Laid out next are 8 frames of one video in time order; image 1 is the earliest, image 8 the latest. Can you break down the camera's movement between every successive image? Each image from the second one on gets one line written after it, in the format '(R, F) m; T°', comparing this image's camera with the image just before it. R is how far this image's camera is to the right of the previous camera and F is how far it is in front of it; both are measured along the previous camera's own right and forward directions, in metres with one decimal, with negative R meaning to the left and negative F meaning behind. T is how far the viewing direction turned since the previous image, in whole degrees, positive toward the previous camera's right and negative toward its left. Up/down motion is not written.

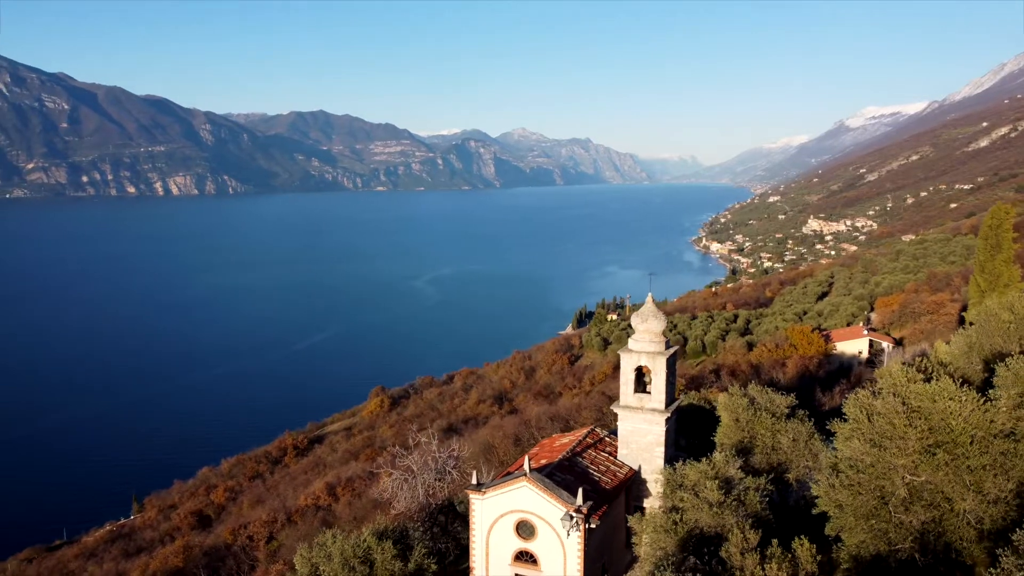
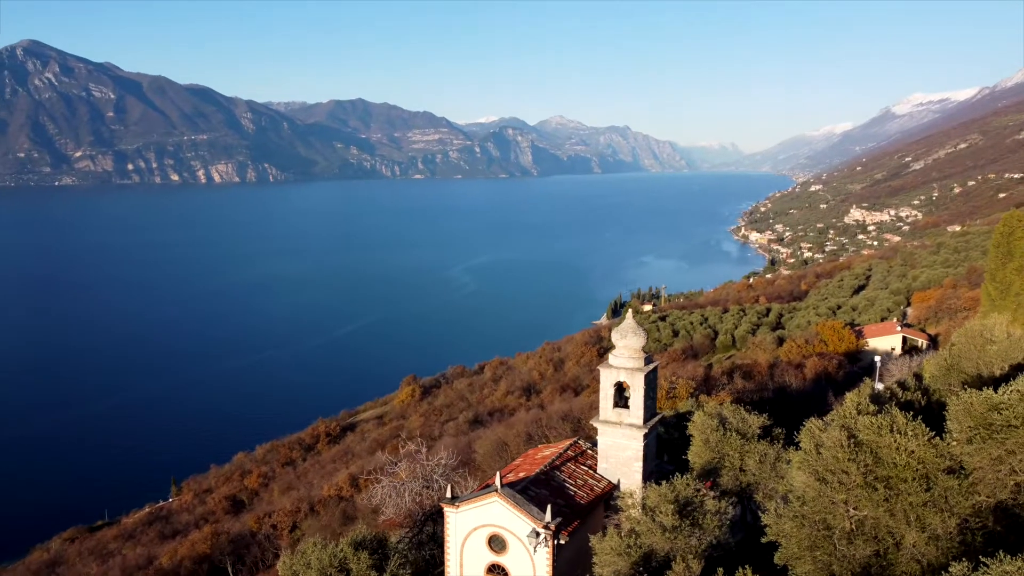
(+0.6, -0.1) m; -2°
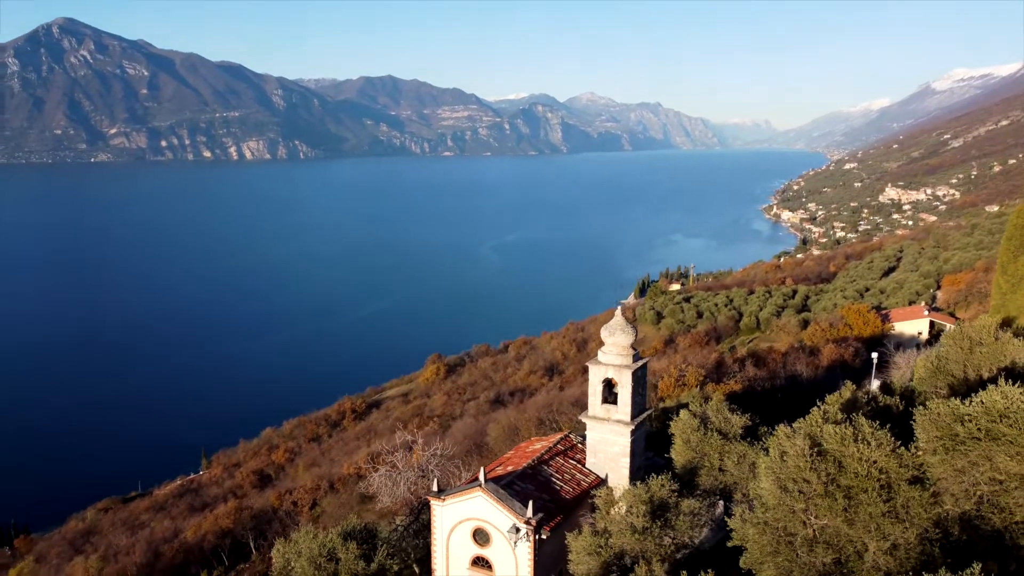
(+0.4, -0.1) m; -2°
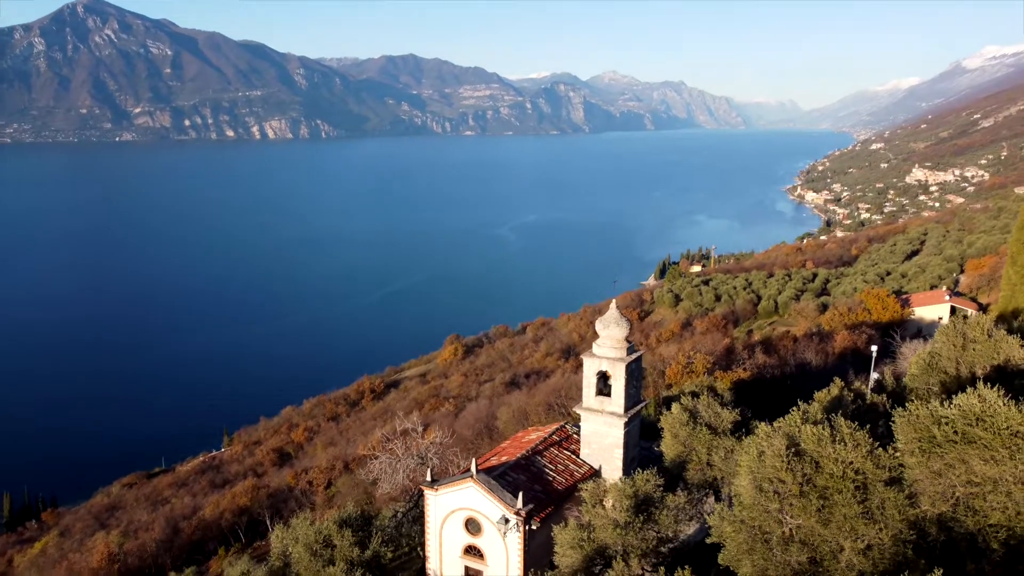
(+0.3, 0.0) m; -1°
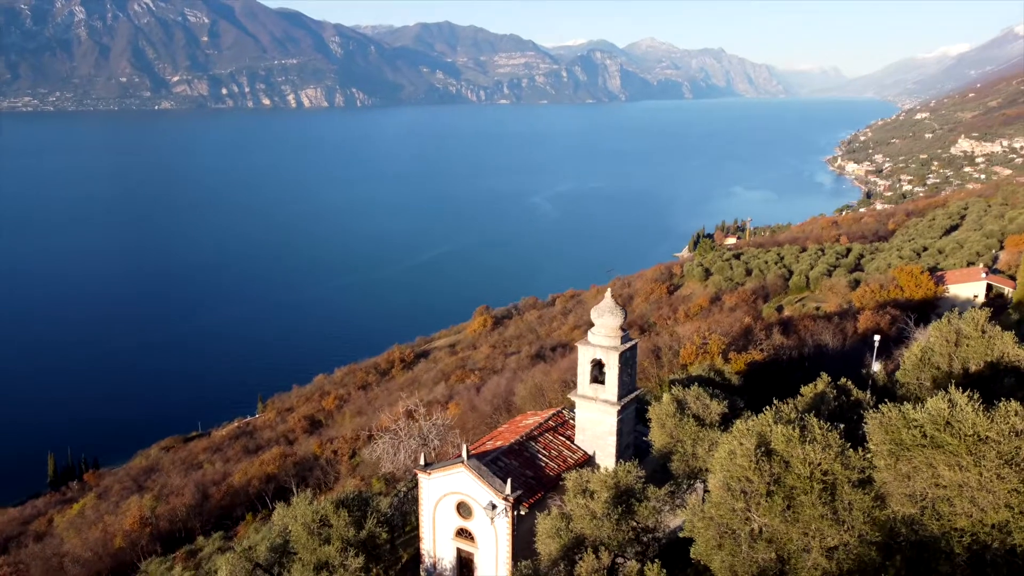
(+0.4, -0.1) m; -2°
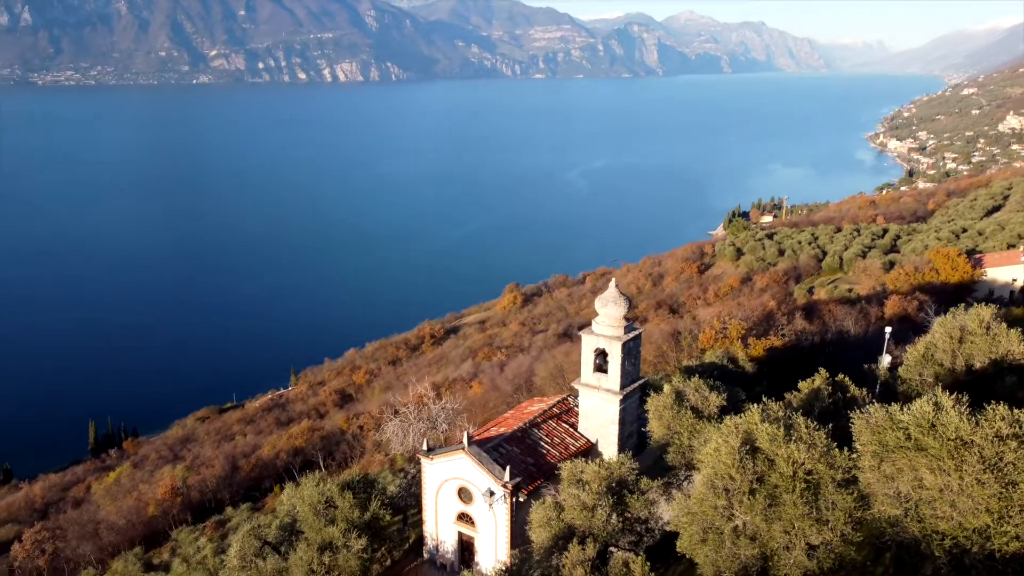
(+0.3, -0.1) m; -2°
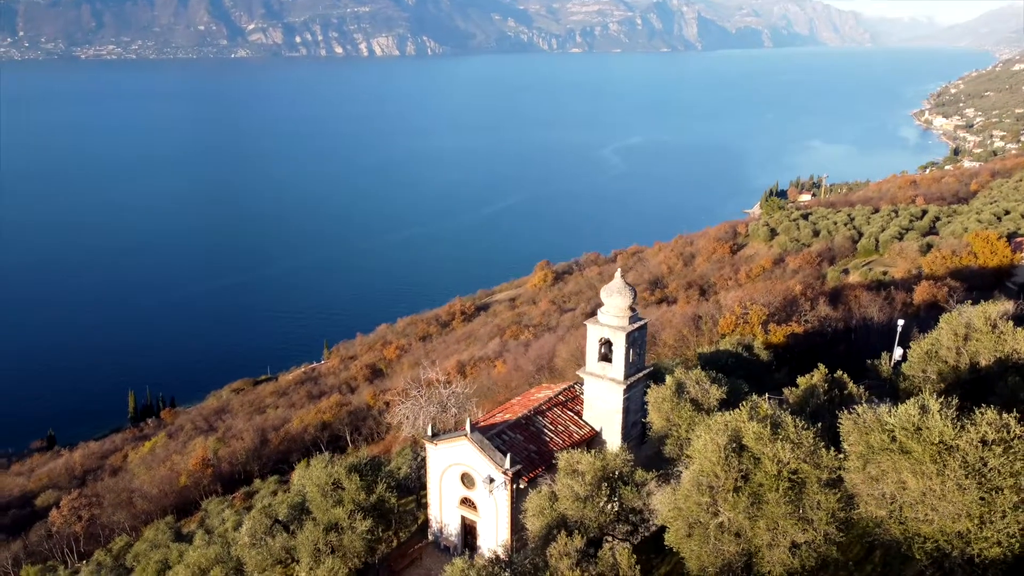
(+0.3, -0.1) m; -2°
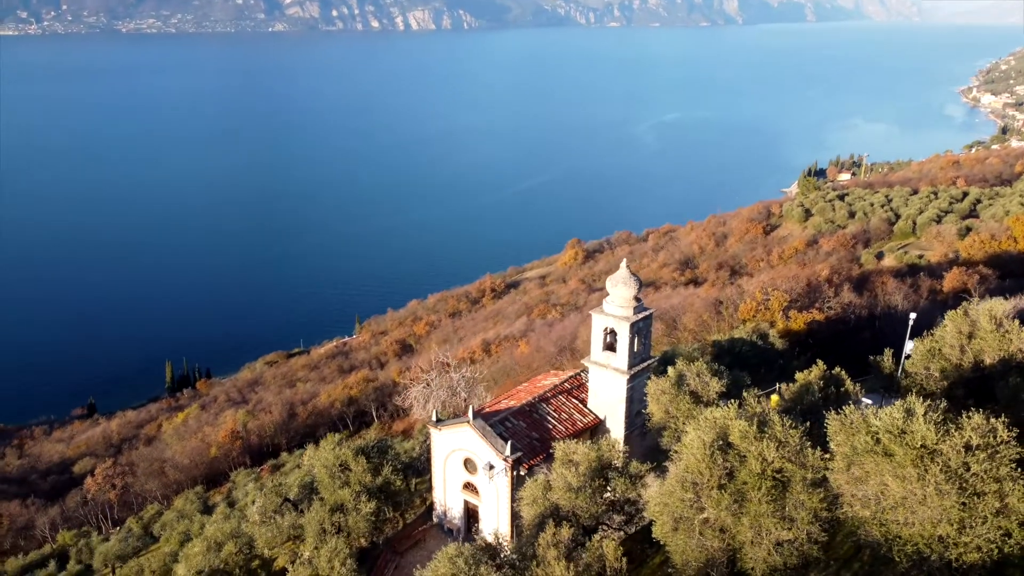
(+0.3, -0.1) m; -2°
